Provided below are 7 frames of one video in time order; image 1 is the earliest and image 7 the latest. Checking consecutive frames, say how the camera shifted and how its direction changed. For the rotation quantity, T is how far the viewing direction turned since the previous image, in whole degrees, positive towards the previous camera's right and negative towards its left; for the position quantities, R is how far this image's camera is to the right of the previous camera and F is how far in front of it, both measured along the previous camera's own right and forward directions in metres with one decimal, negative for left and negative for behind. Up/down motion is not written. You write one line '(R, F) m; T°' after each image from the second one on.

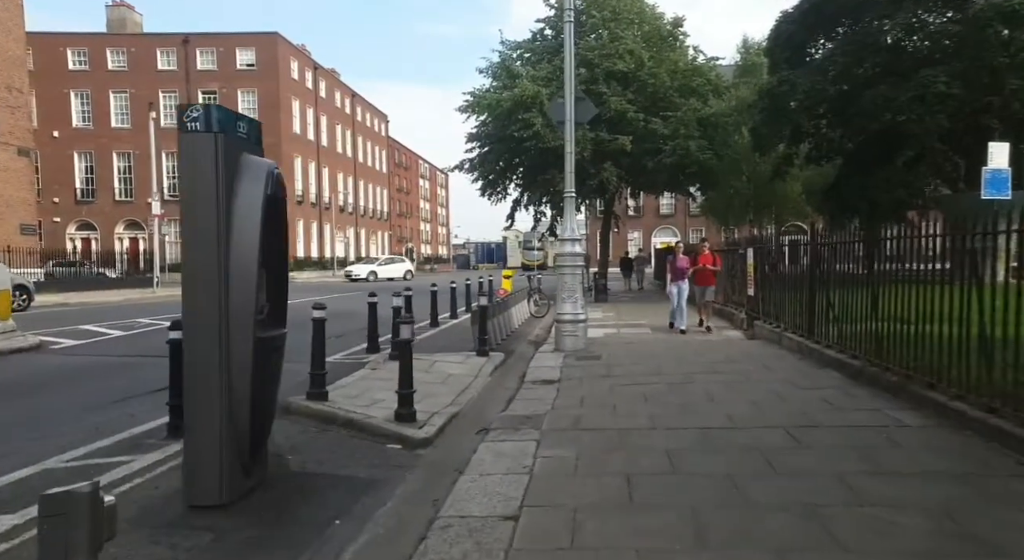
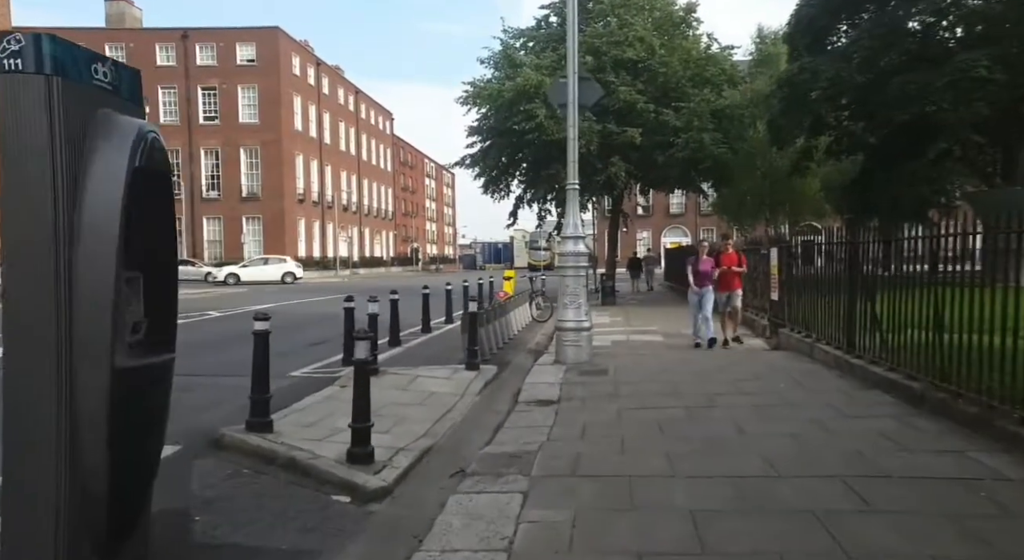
(+0.2, +1.4) m; -1°
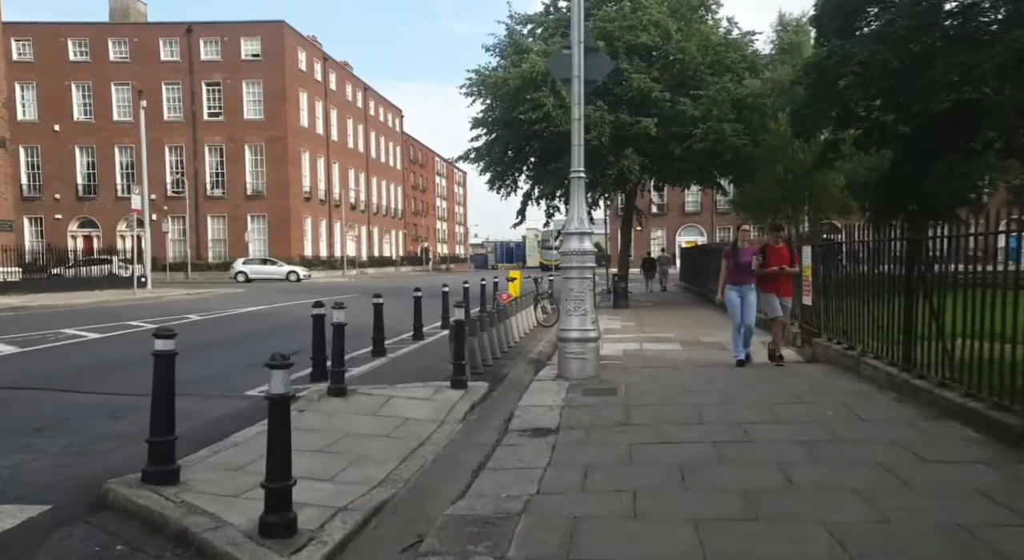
(+0.2, +1.4) m; -1°
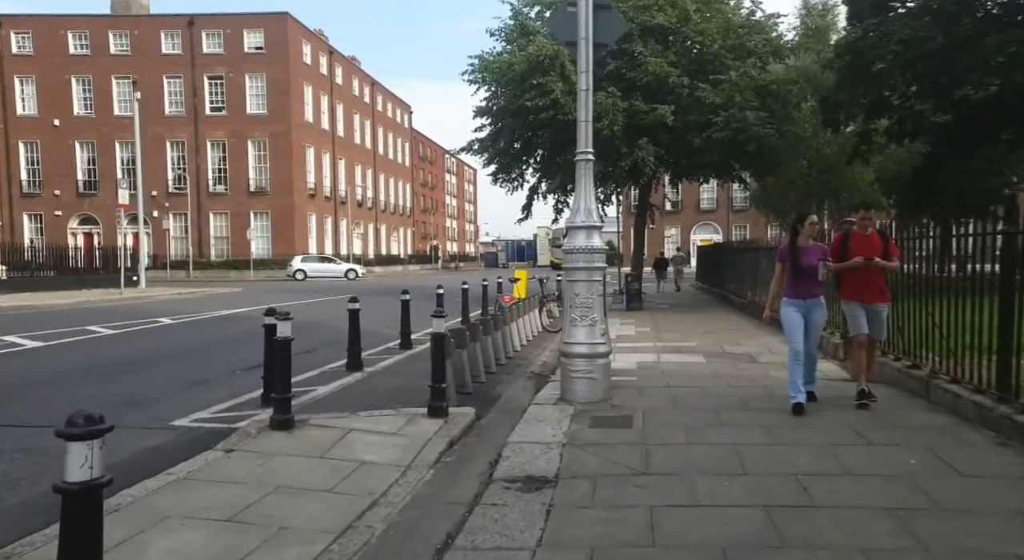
(+0.2, +1.5) m; -1°
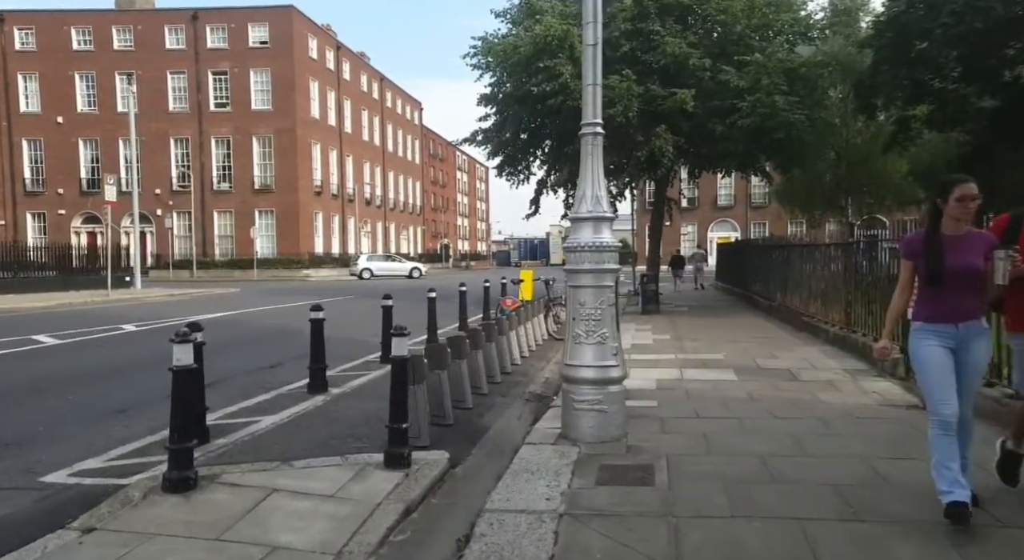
(+0.2, +1.6) m; -1°
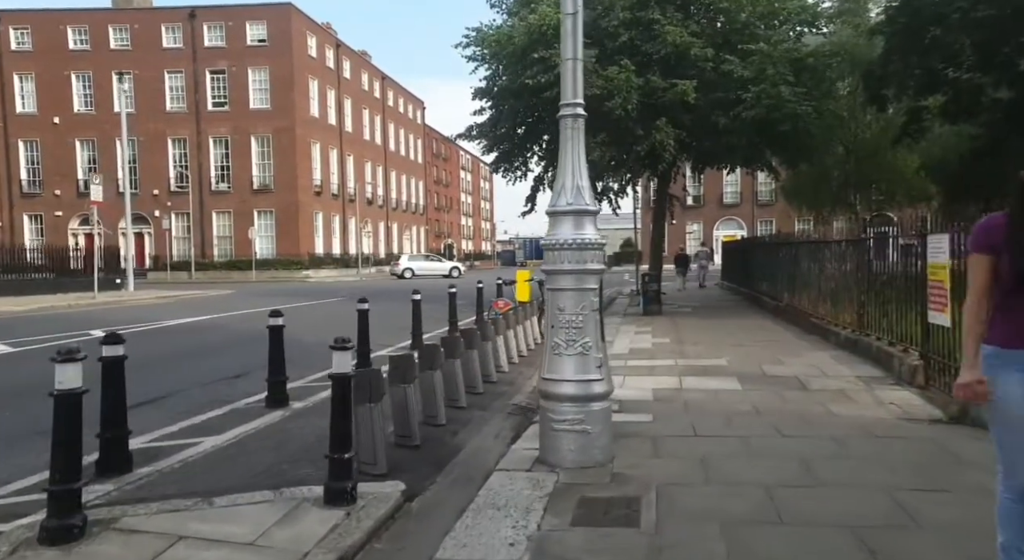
(+0.3, +0.8) m; 0°
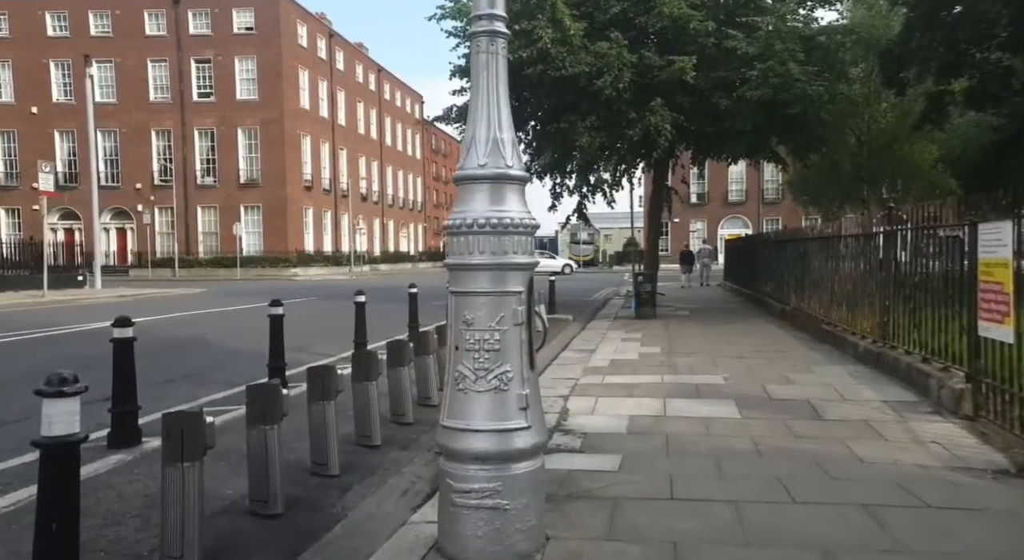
(+0.6, +1.8) m; 0°
